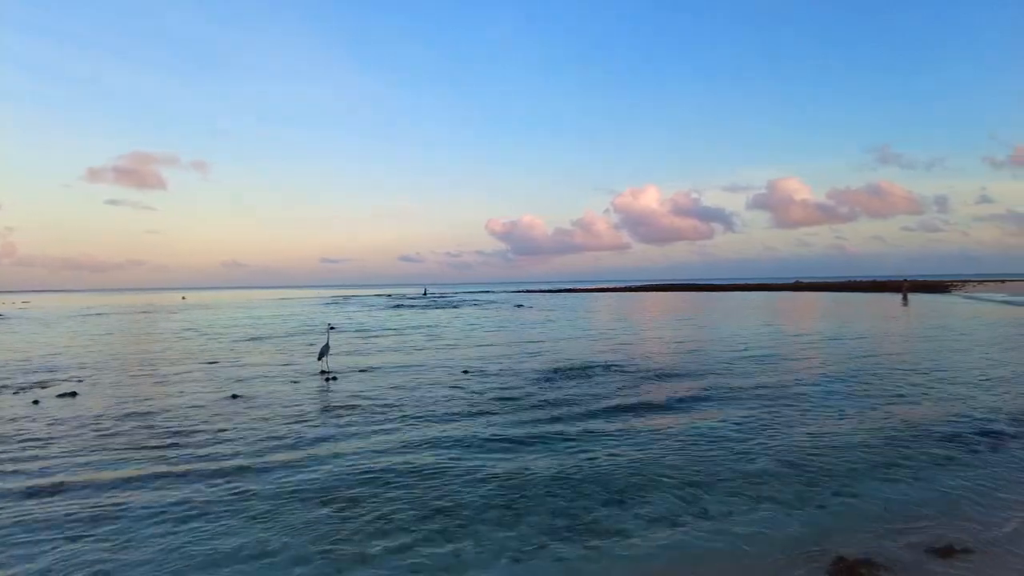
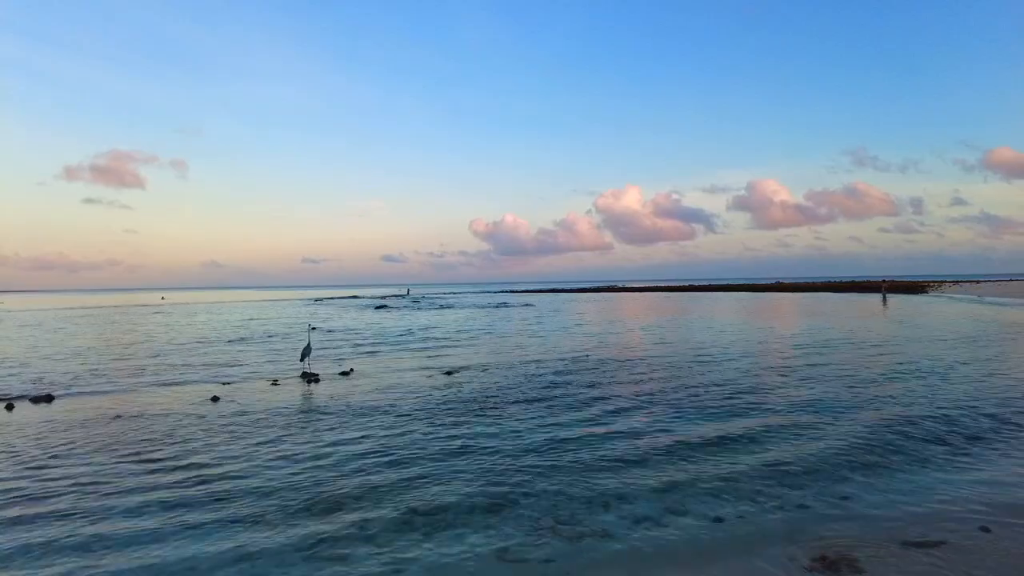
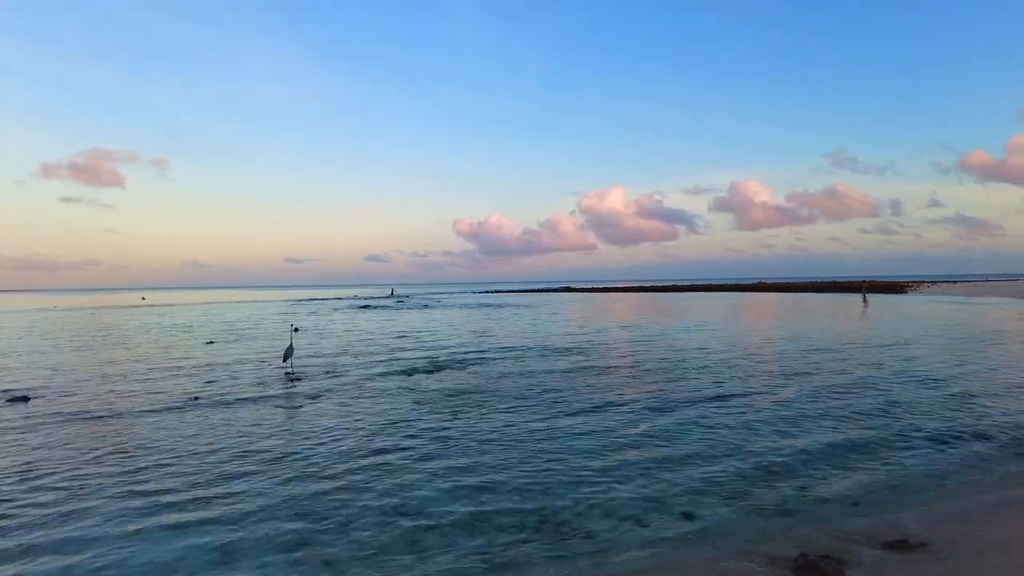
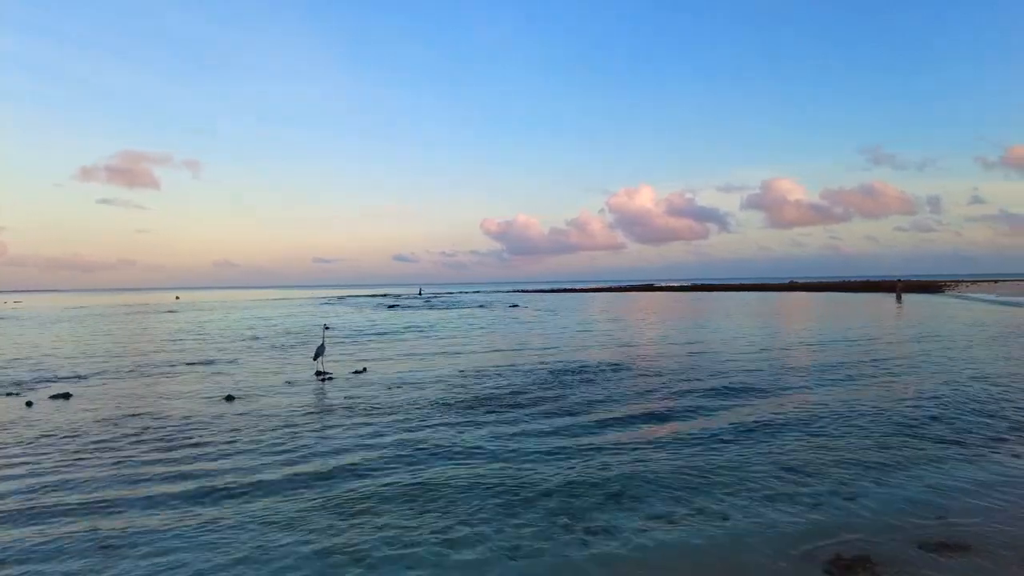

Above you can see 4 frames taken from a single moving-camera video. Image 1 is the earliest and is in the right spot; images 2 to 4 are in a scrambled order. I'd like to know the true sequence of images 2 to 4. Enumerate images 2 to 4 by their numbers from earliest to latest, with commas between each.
4, 2, 3
